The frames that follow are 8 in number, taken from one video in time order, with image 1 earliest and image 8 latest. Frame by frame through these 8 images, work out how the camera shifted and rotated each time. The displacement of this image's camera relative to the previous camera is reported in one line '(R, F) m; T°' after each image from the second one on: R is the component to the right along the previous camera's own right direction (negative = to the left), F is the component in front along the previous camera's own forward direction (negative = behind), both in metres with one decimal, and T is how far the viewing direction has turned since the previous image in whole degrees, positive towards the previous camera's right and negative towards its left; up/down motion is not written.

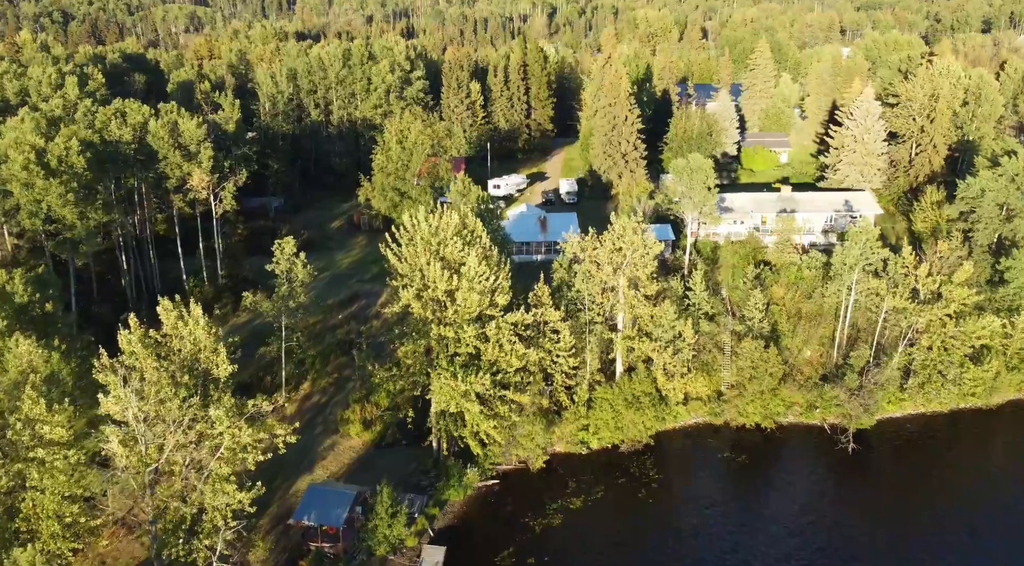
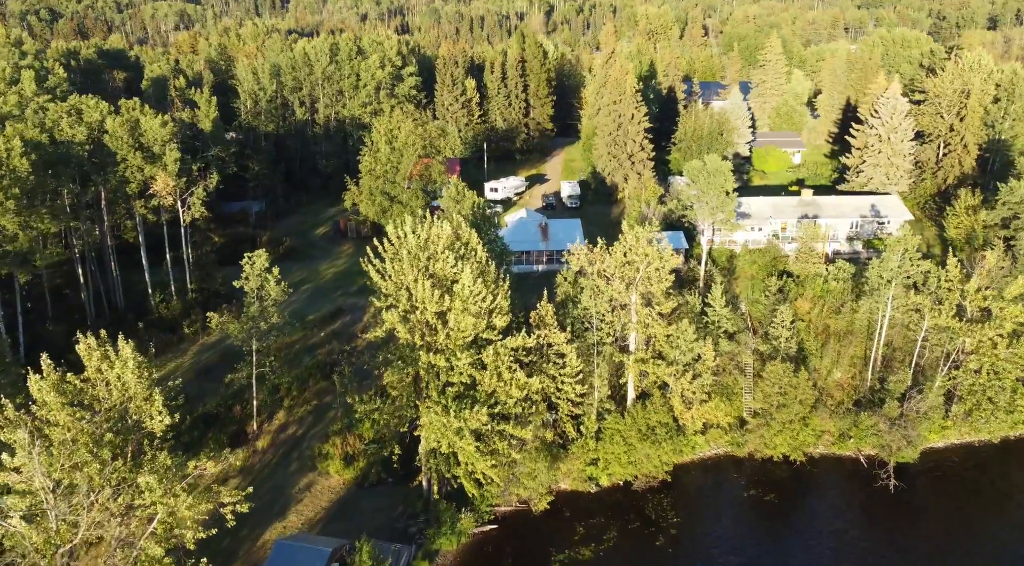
(-0.1, +5.0) m; 0°
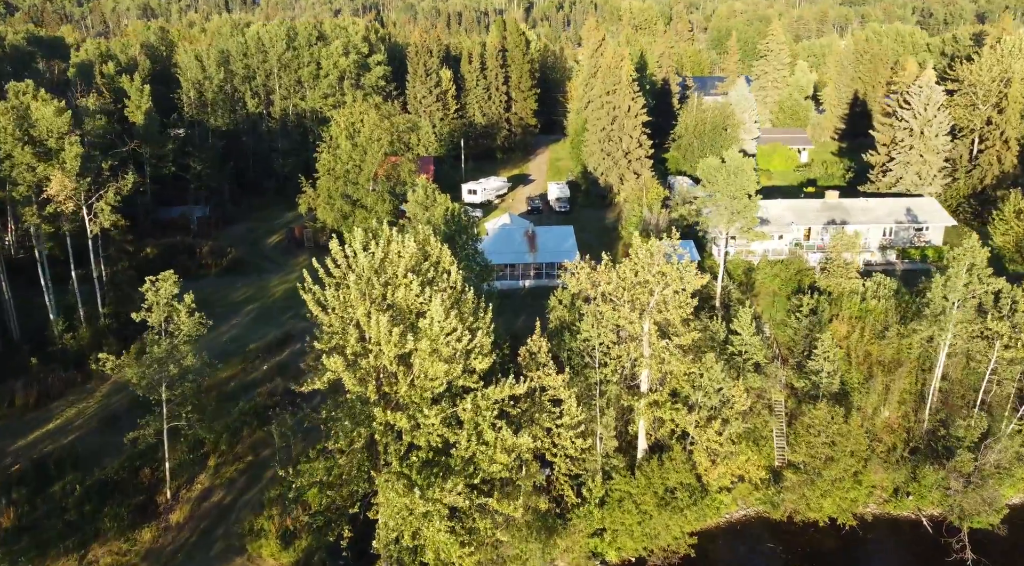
(-0.1, +8.4) m; +1°
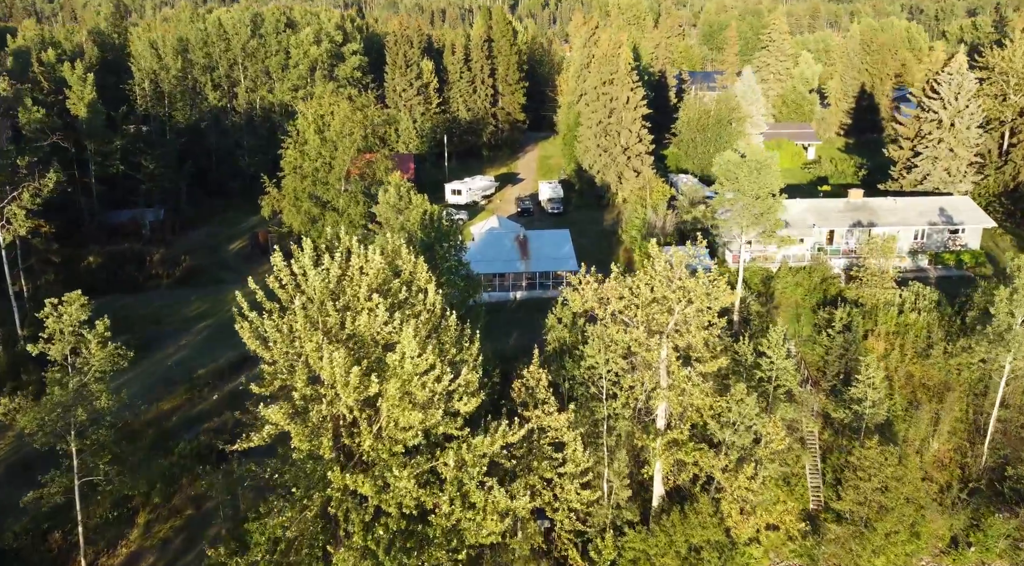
(-0.2, +5.7) m; +1°
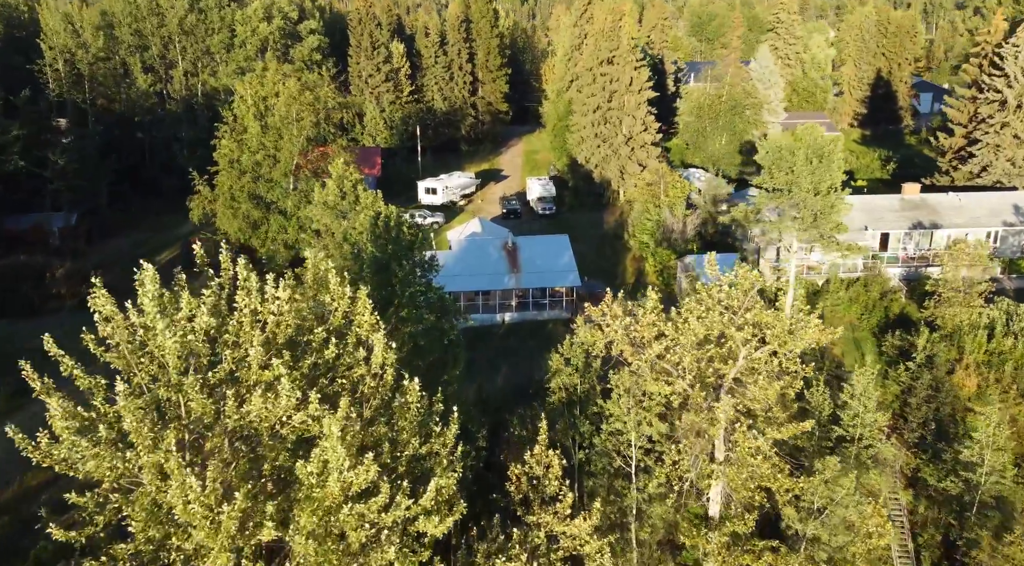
(-0.3, +8.7) m; +1°
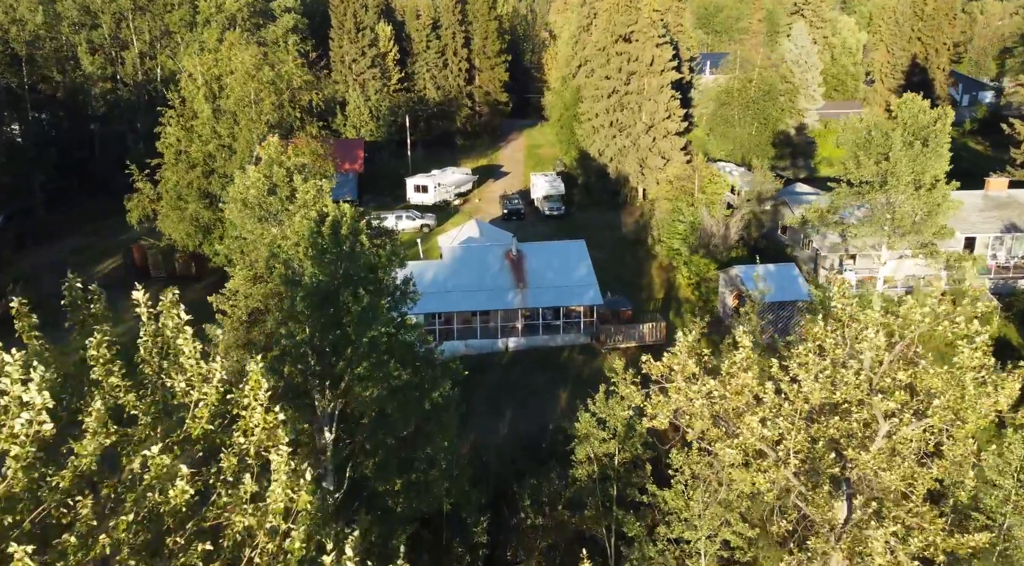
(-0.3, +6.9) m; 0°
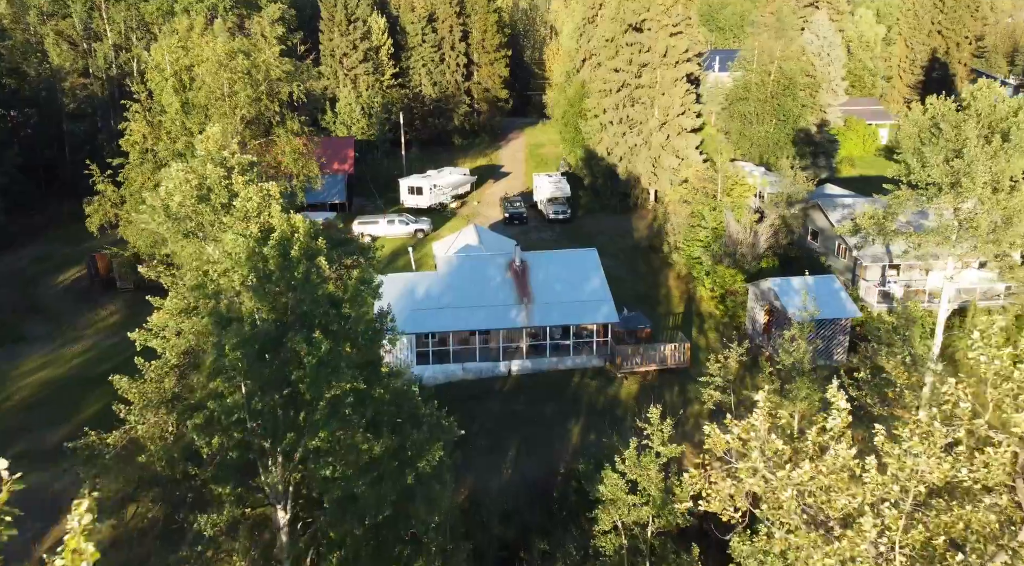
(-0.1, +3.4) m; 0°
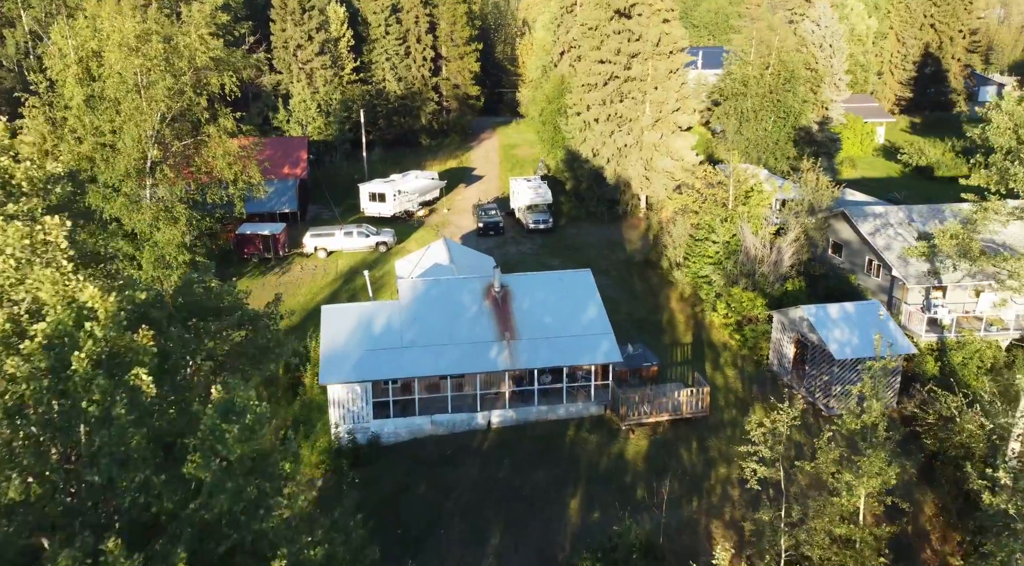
(-0.2, +4.7) m; +2°
